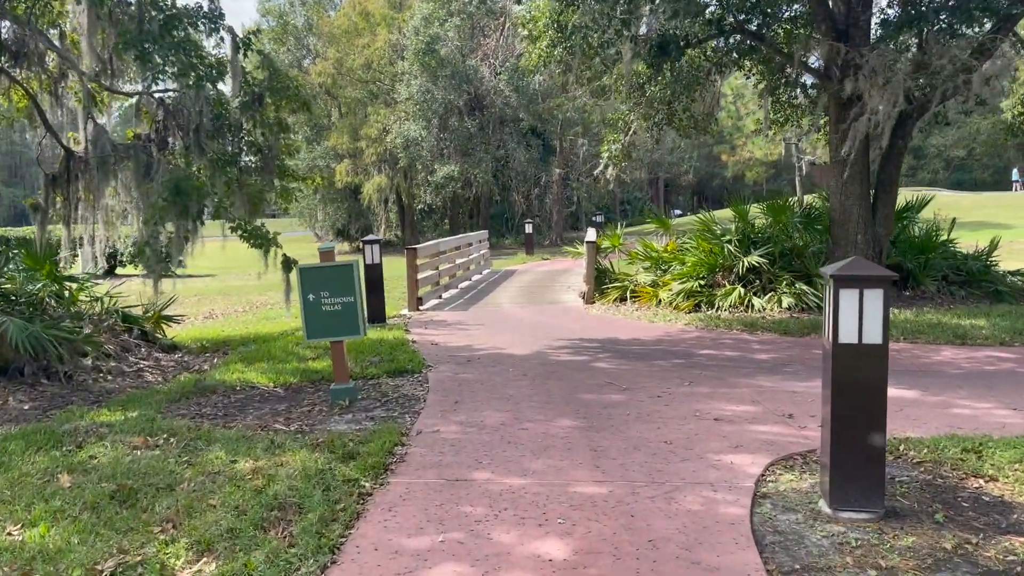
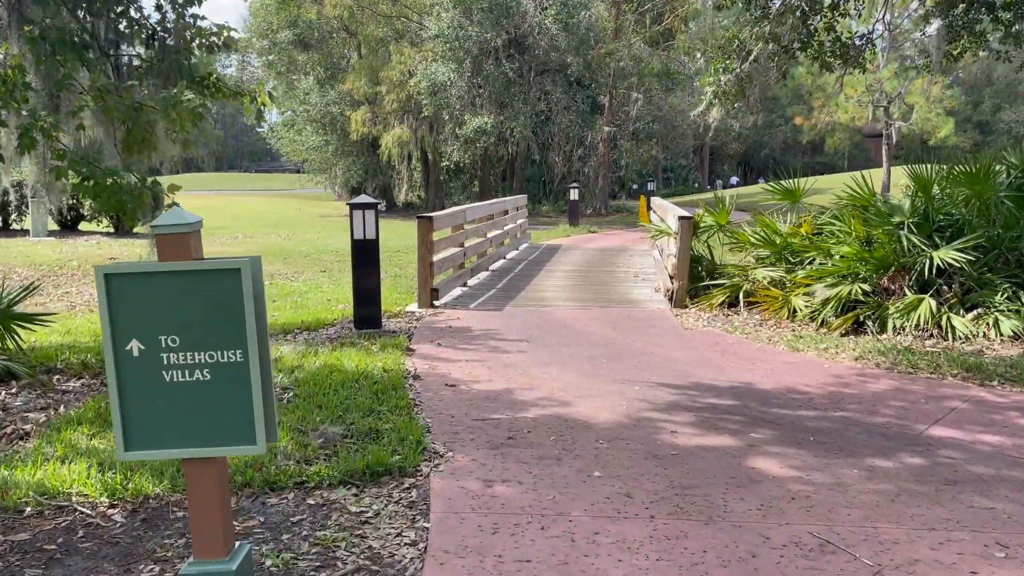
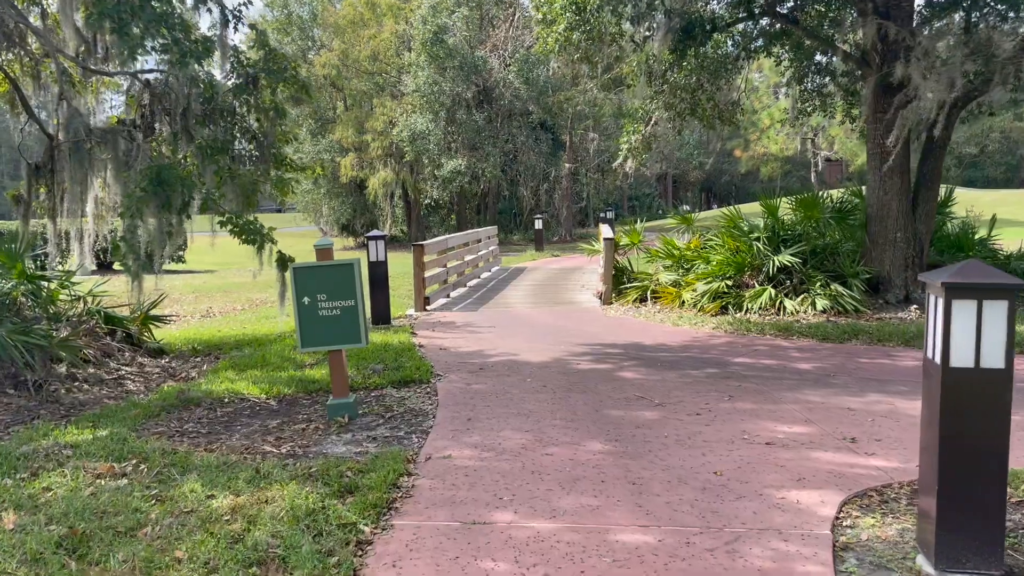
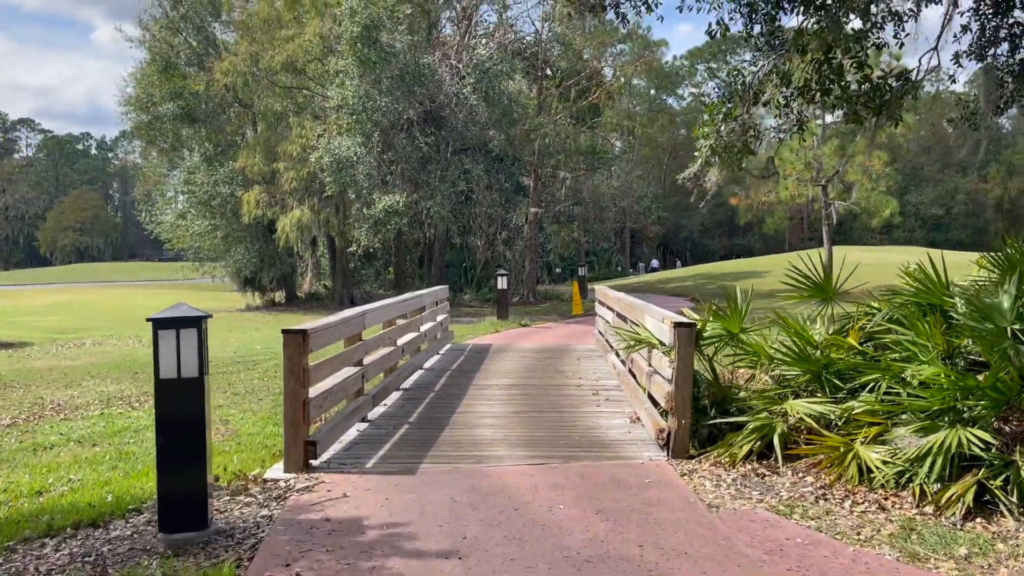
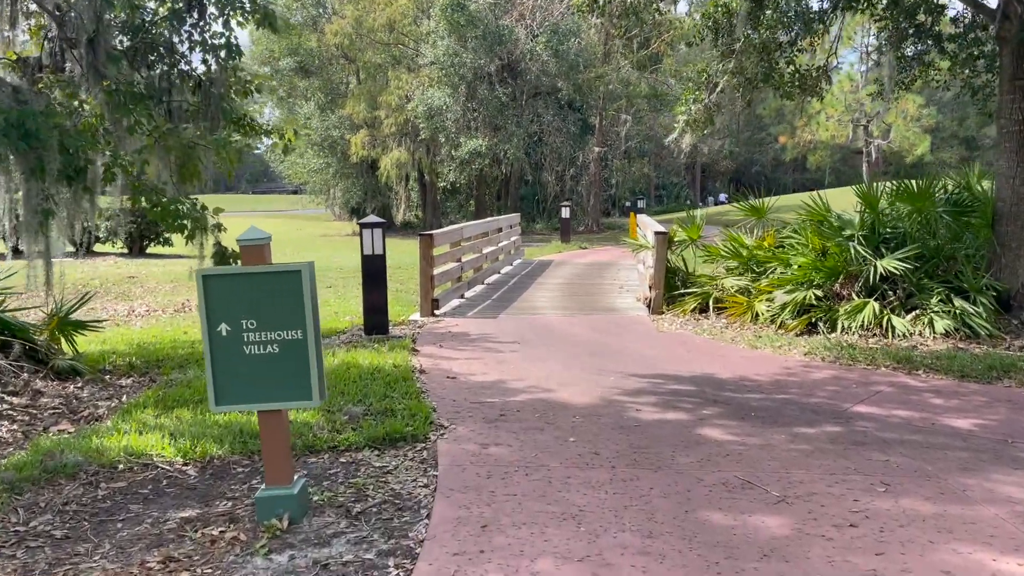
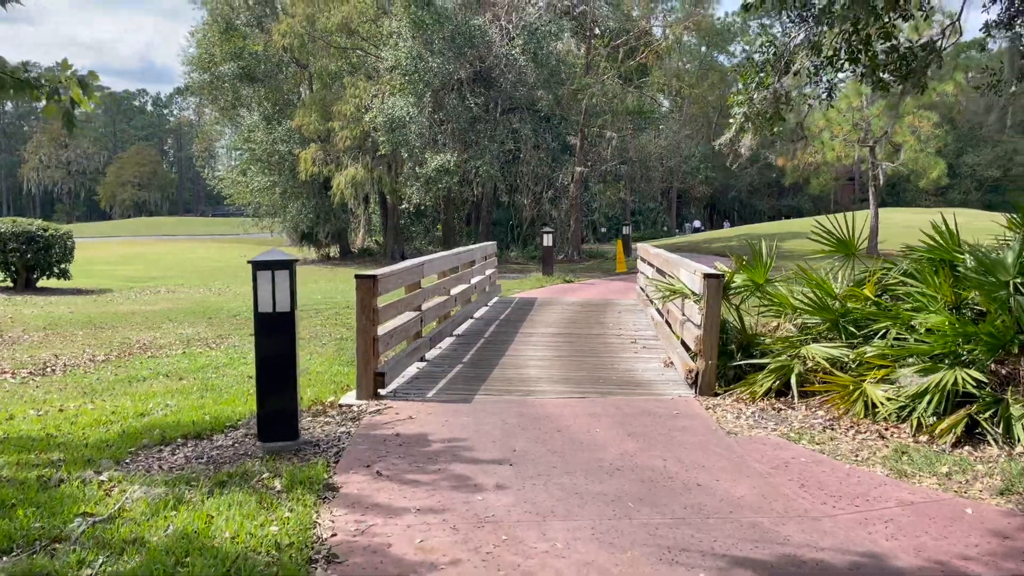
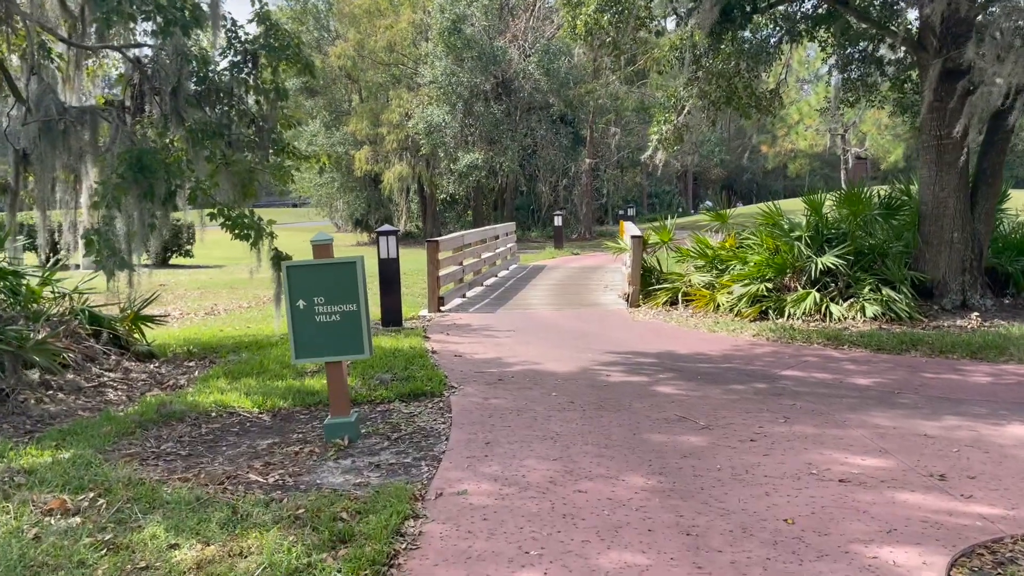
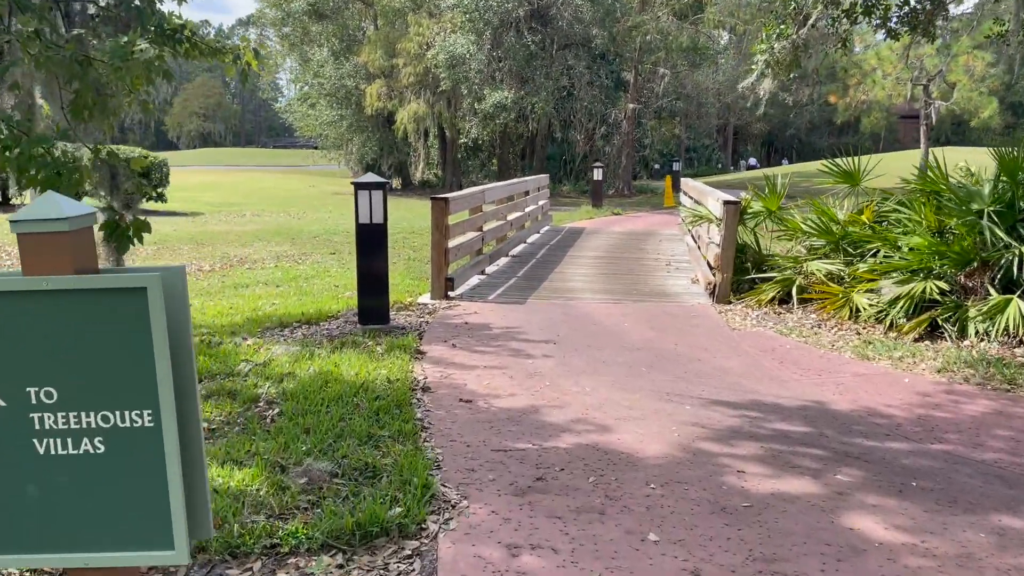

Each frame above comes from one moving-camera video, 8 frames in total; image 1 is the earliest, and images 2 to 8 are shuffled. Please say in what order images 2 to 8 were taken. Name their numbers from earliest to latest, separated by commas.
3, 7, 5, 2, 8, 6, 4
